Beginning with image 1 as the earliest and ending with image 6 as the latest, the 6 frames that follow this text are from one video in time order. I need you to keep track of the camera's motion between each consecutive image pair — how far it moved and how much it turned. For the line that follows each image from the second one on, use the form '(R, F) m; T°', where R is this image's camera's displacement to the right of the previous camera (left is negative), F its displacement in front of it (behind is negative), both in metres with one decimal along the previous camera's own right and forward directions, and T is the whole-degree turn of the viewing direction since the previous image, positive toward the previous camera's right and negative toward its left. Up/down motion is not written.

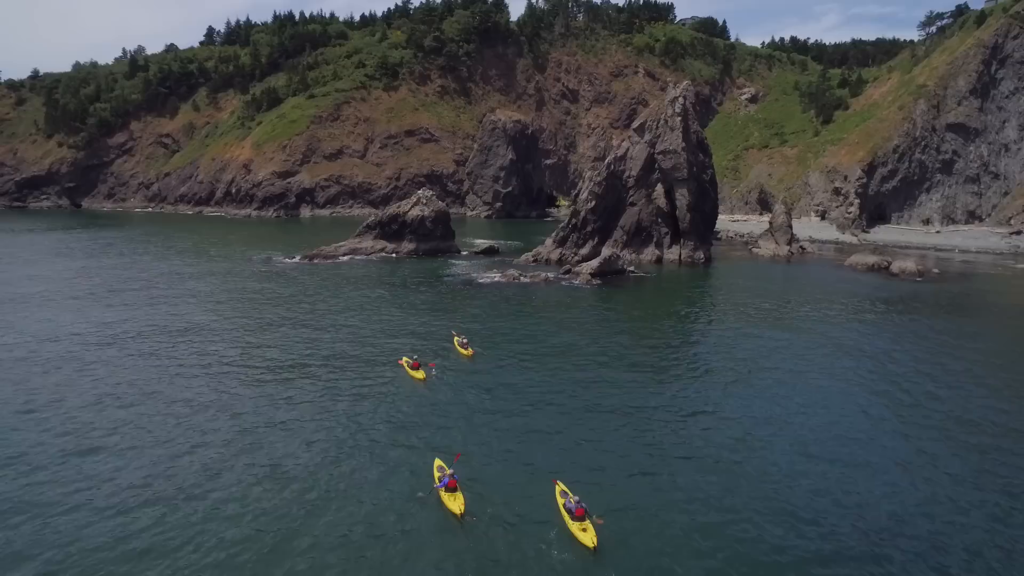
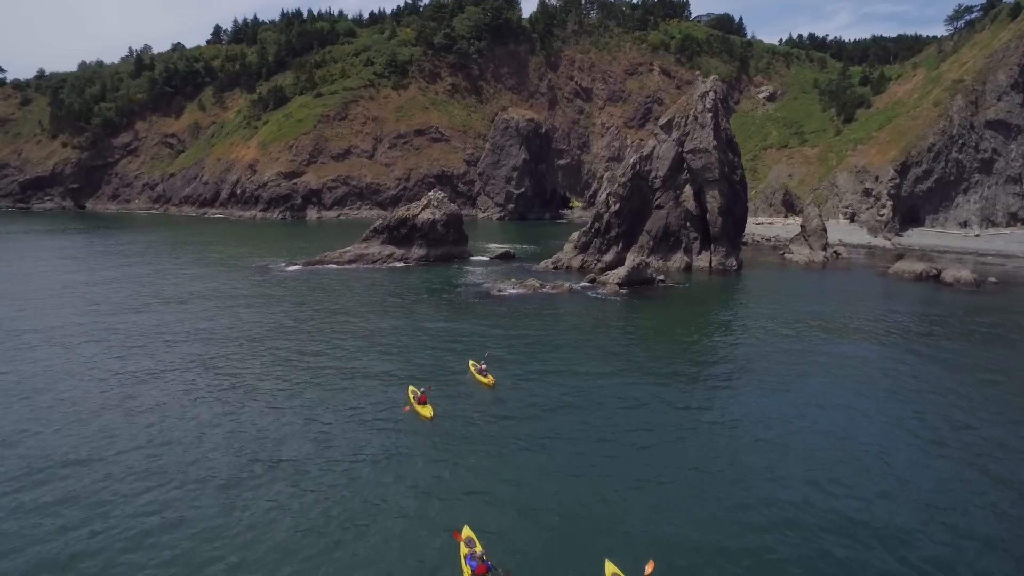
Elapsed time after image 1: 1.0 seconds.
(-0.8, +4.9) m; -1°
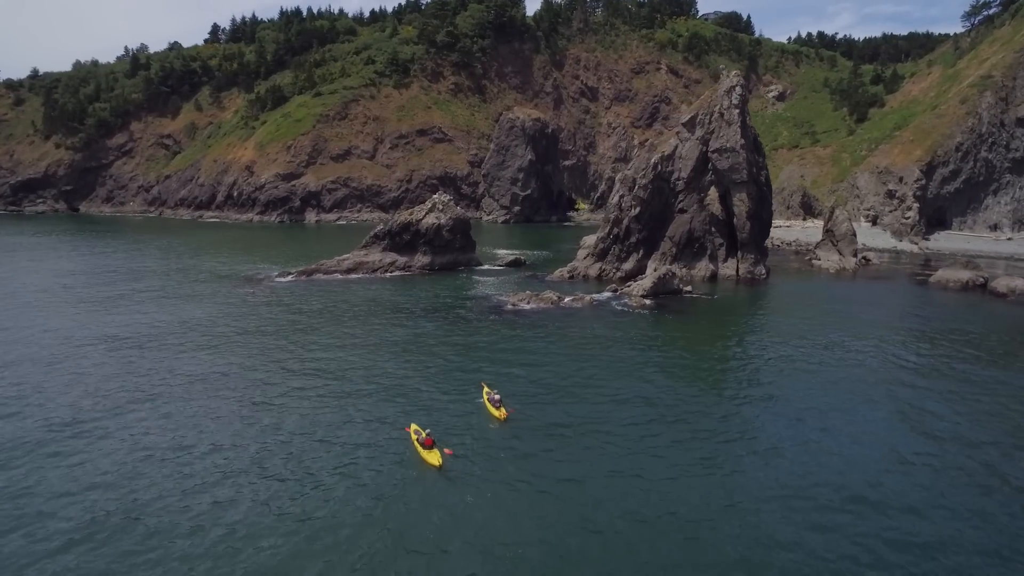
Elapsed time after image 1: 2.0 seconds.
(-0.9, +4.8) m; 0°
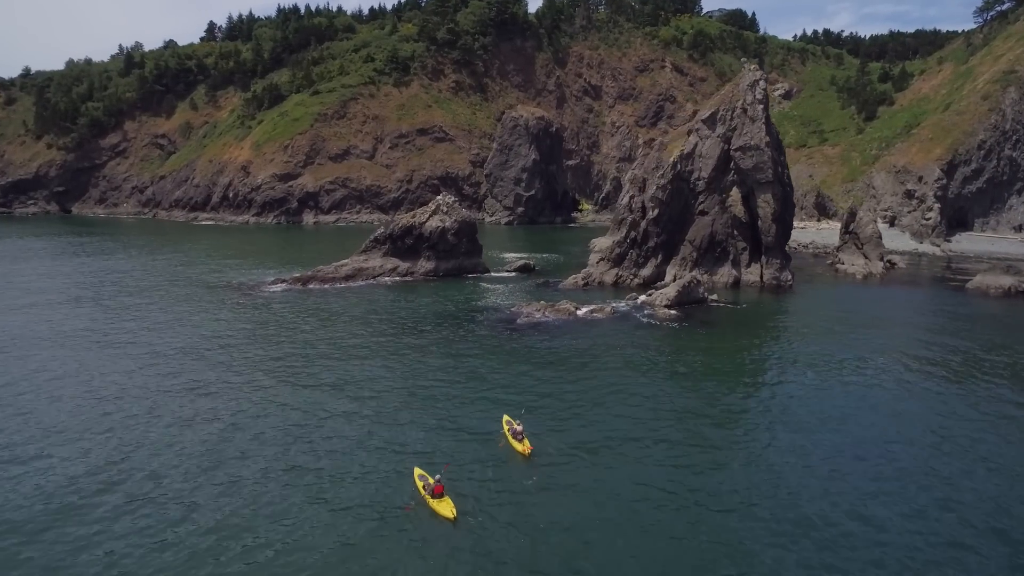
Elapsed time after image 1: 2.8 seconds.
(-0.9, +3.8) m; 0°
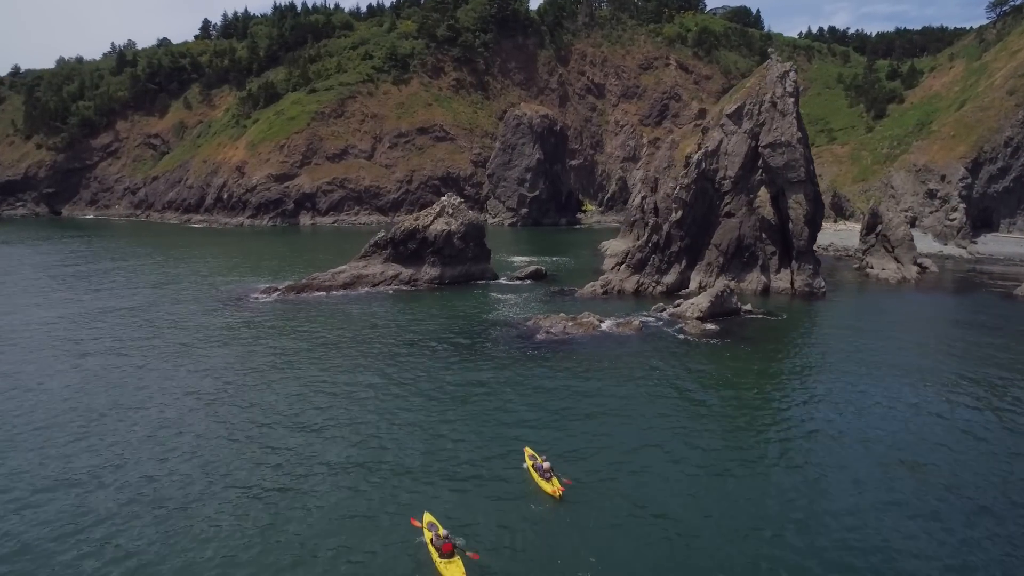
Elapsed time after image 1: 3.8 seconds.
(-1.0, +4.3) m; 0°
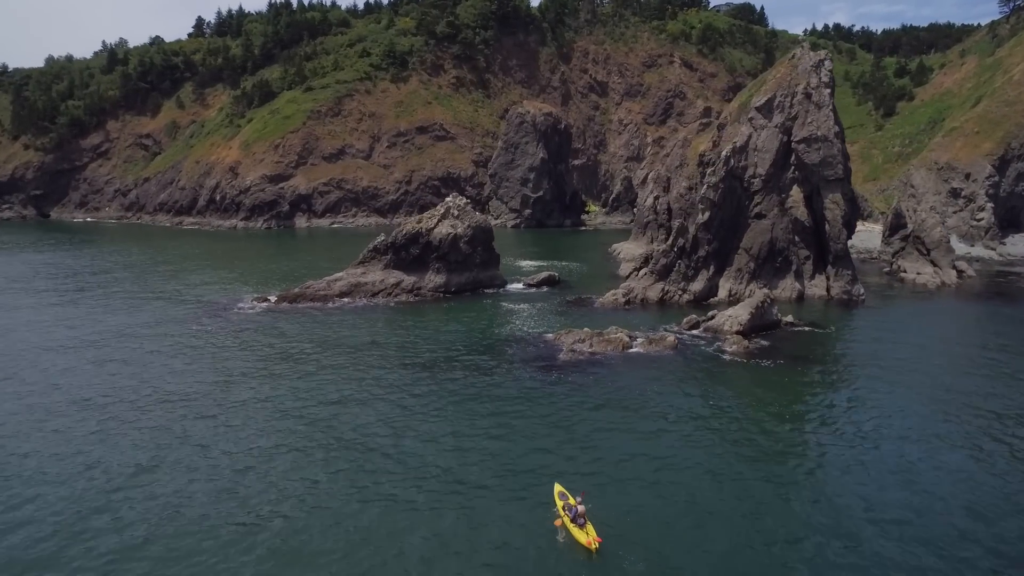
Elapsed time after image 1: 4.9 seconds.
(-1.0, +4.4) m; 0°
